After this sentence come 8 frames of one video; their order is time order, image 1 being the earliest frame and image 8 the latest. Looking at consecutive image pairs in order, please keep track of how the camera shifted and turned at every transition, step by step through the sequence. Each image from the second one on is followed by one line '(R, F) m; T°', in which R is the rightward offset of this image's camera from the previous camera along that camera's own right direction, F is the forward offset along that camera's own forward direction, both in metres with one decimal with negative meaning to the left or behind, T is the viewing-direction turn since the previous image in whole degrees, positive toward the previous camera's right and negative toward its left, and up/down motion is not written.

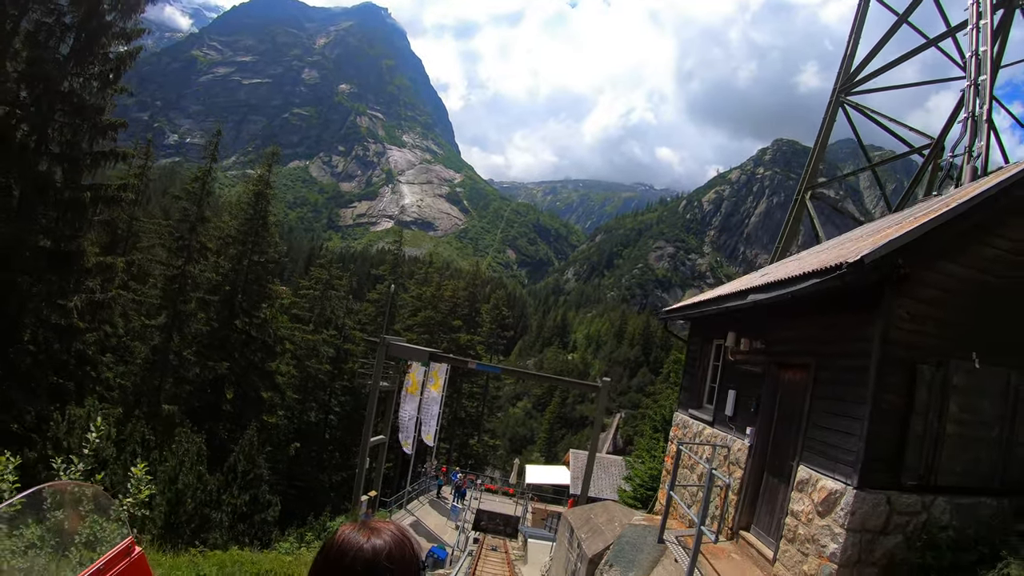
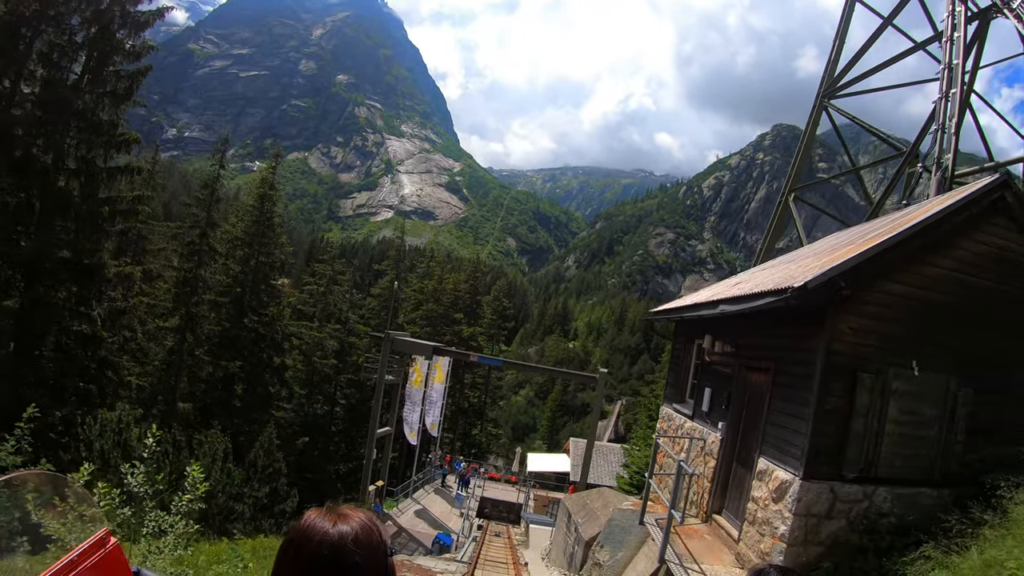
(+0.1, -0.6) m; 0°
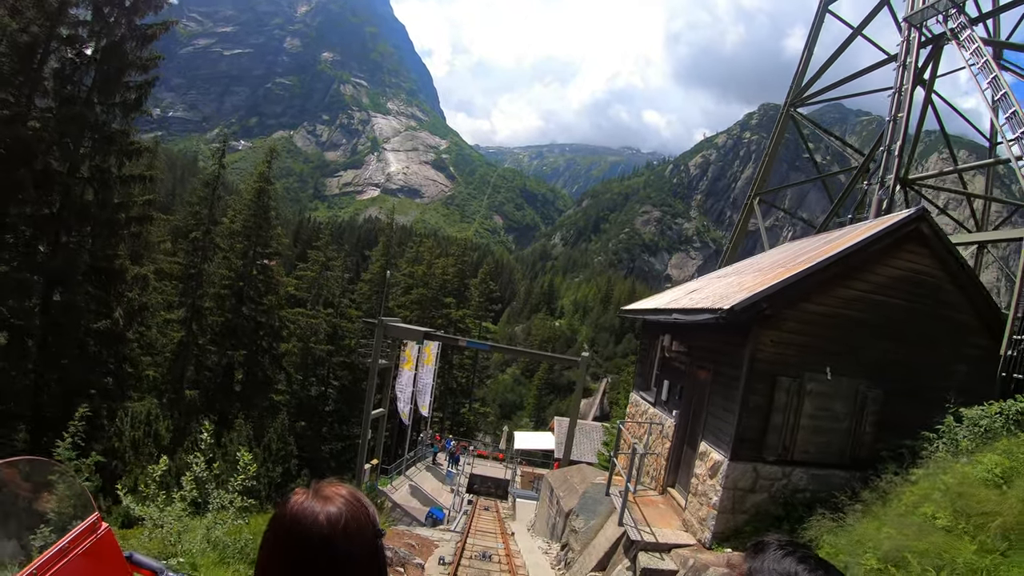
(0.0, -1.1) m; +1°
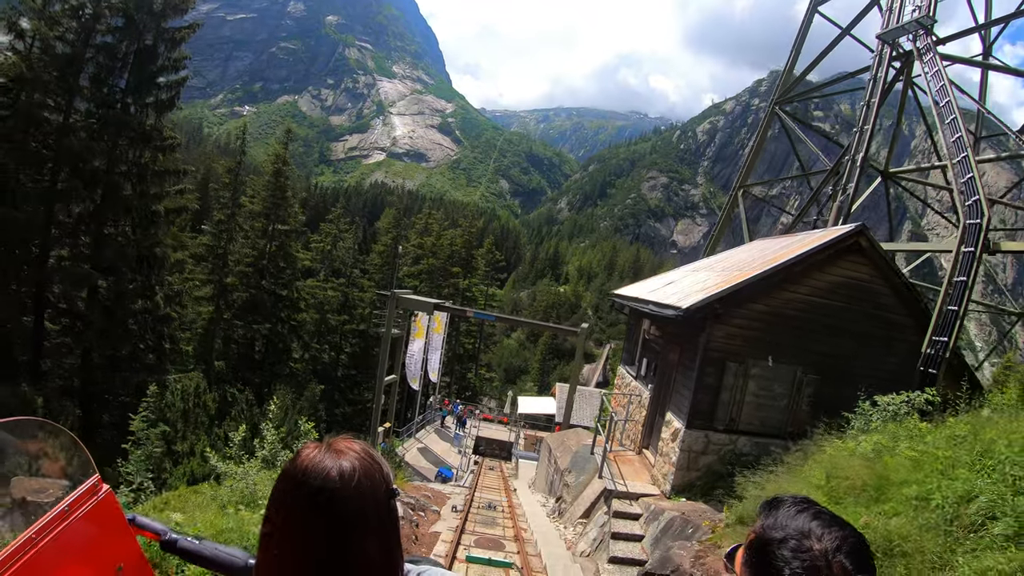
(+0.1, -1.4) m; -1°
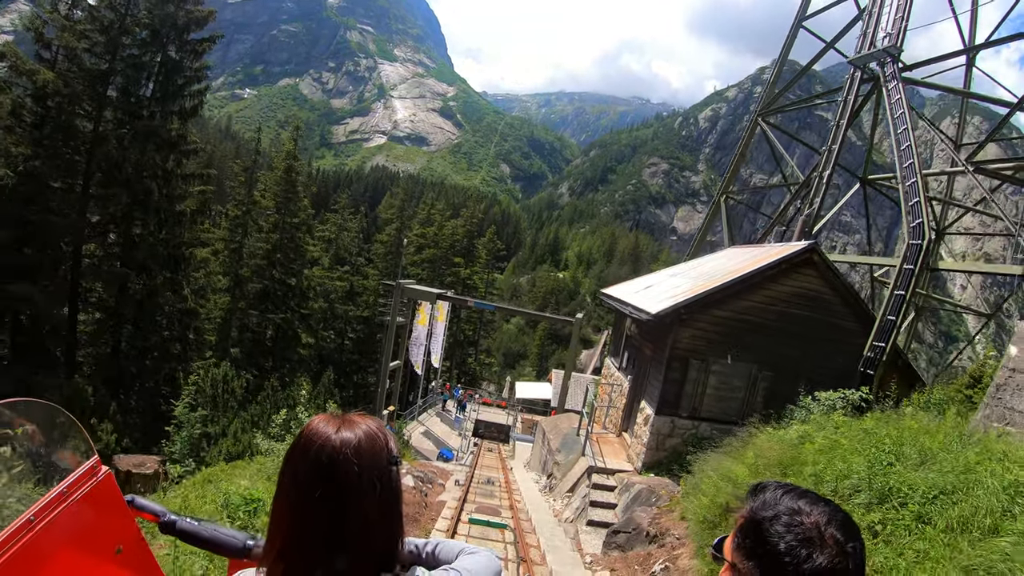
(0.0, -1.3) m; 0°
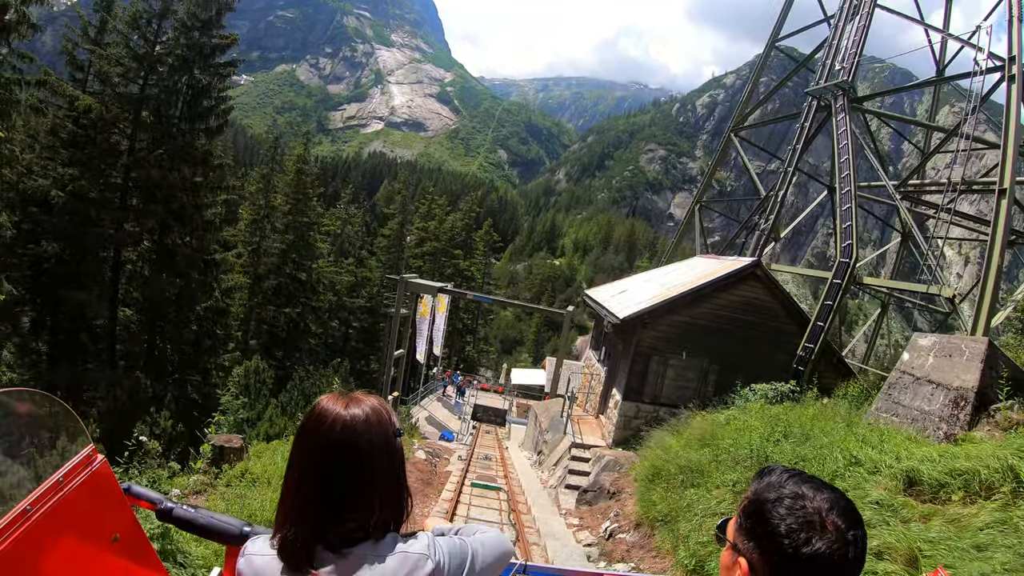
(+0.1, -1.9) m; 0°
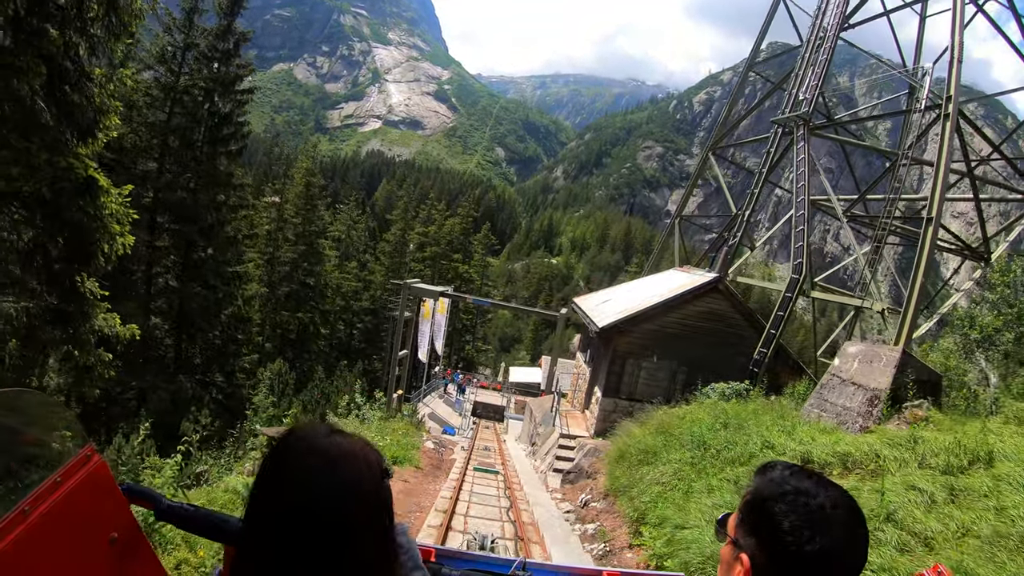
(+0.1, -1.8) m; 0°
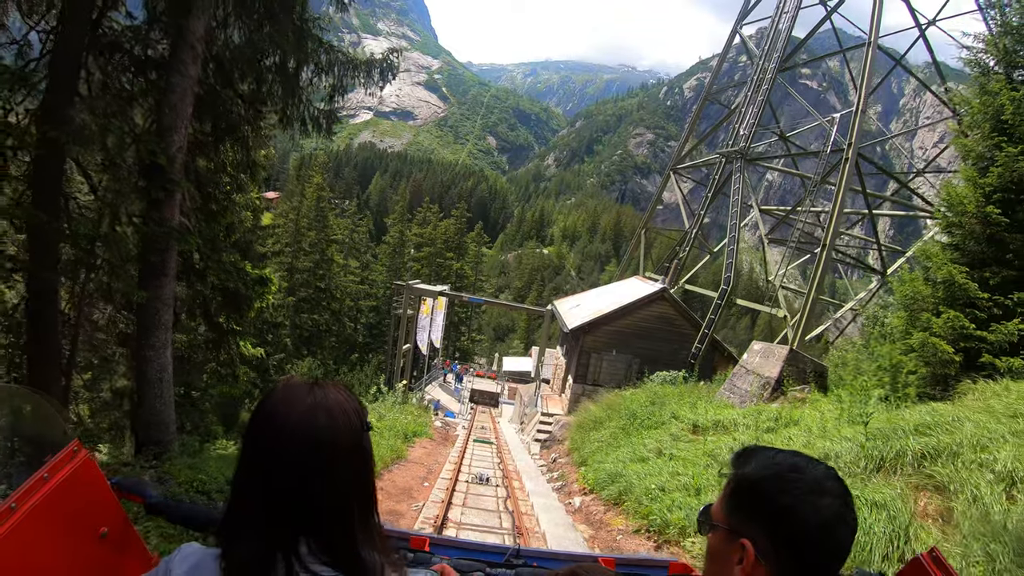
(+0.2, -3.5) m; +1°
